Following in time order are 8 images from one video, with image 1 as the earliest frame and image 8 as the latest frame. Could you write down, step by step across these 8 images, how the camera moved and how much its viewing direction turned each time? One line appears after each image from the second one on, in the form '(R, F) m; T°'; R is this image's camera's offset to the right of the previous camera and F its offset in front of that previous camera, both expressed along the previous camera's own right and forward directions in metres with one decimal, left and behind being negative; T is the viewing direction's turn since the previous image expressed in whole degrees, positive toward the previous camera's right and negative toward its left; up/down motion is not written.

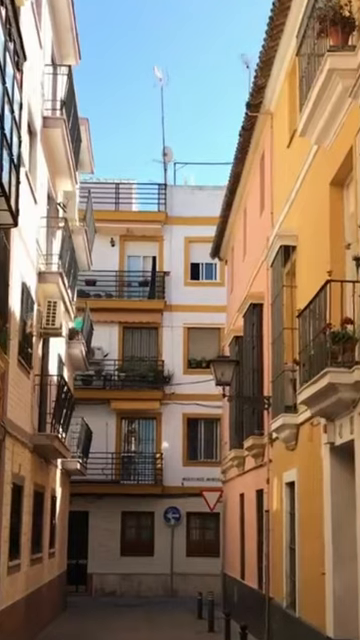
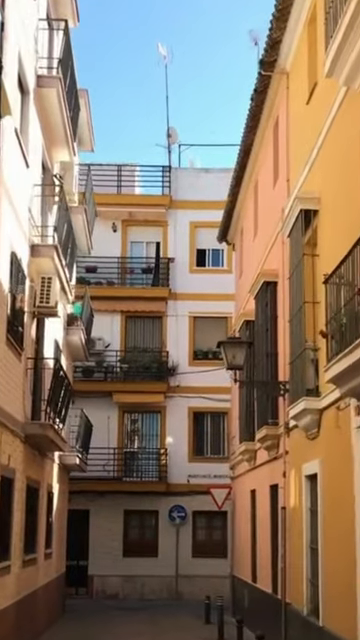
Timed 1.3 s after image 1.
(-0.1, +1.6) m; 0°
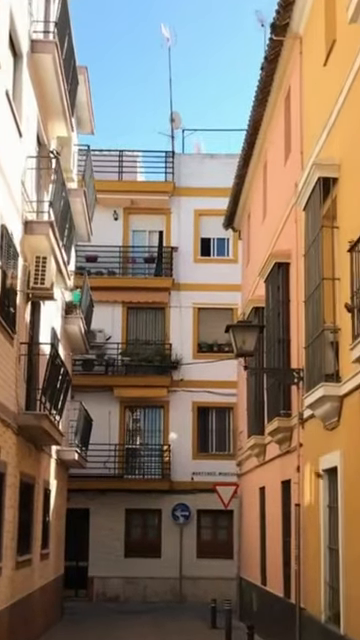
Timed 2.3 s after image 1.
(-0.1, +1.1) m; 0°
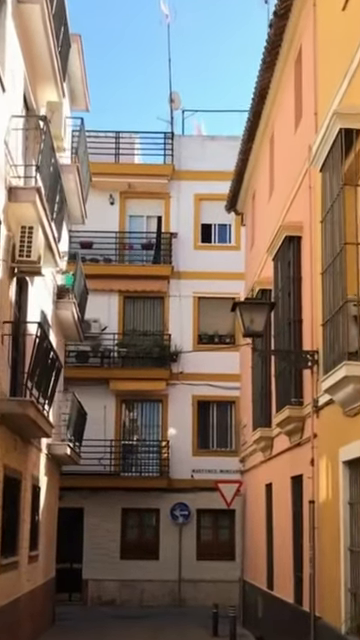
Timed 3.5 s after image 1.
(-0.1, +1.4) m; 0°
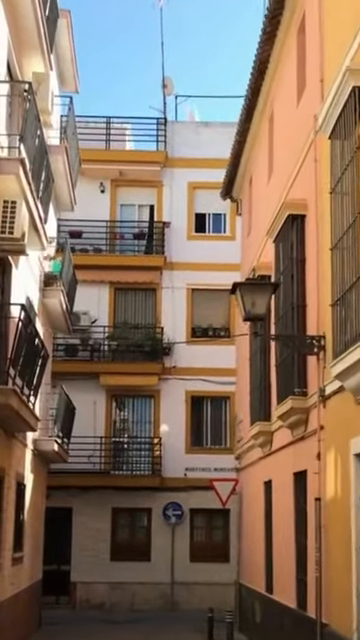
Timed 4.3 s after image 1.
(-0.1, +1.0) m; +1°
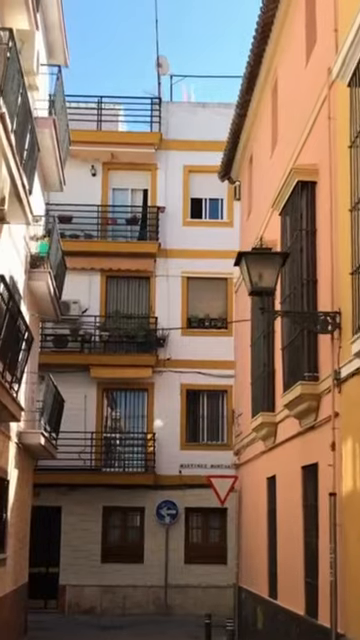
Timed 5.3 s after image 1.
(-0.1, +1.3) m; 0°
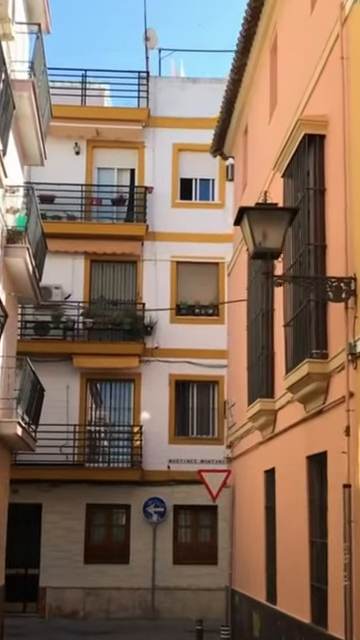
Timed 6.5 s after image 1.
(-0.1, +1.4) m; +1°
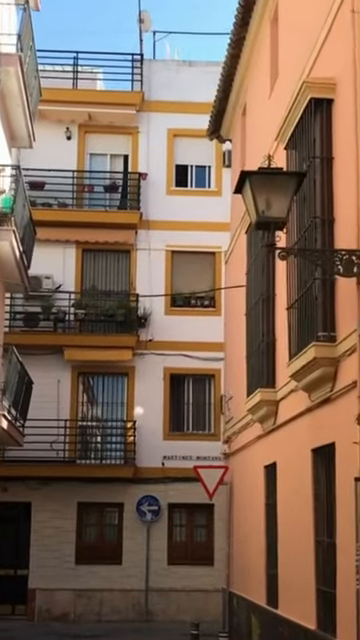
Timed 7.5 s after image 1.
(0.0, +0.9) m; 0°
